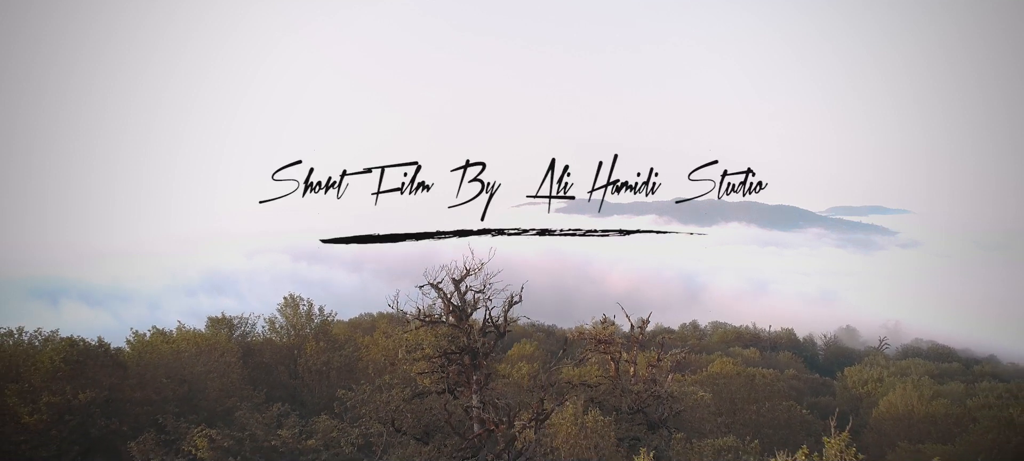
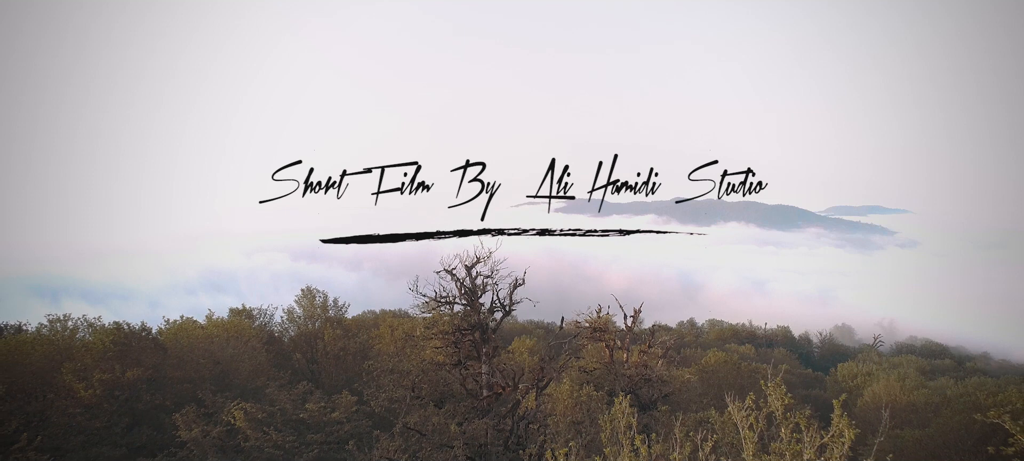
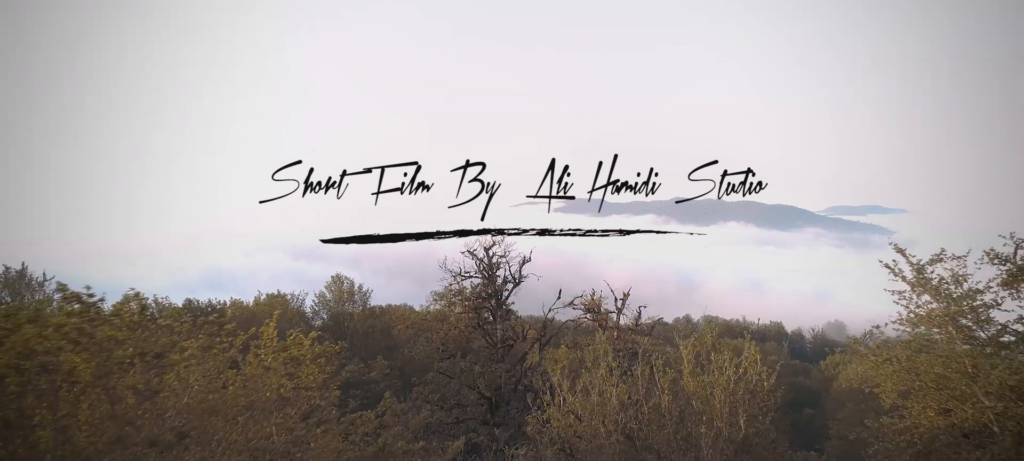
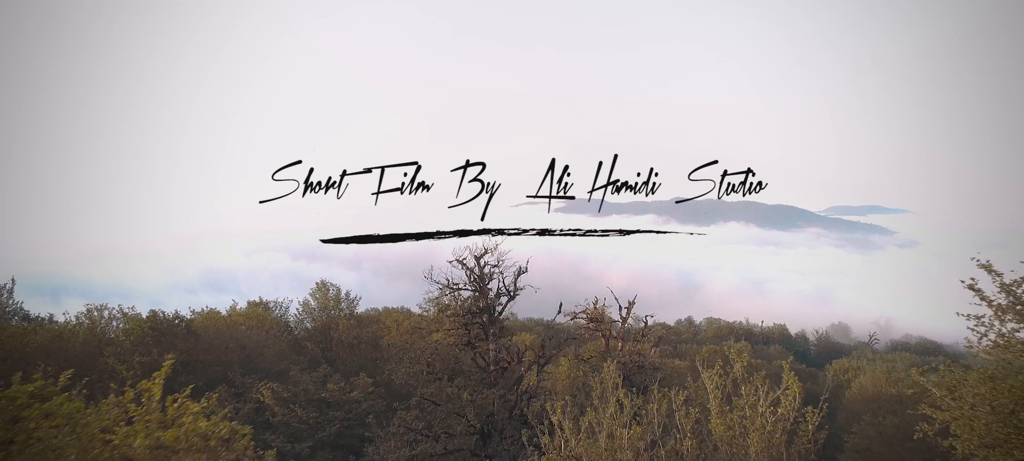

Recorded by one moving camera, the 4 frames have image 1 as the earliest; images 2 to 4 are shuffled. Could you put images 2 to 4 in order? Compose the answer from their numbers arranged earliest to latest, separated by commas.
2, 4, 3
